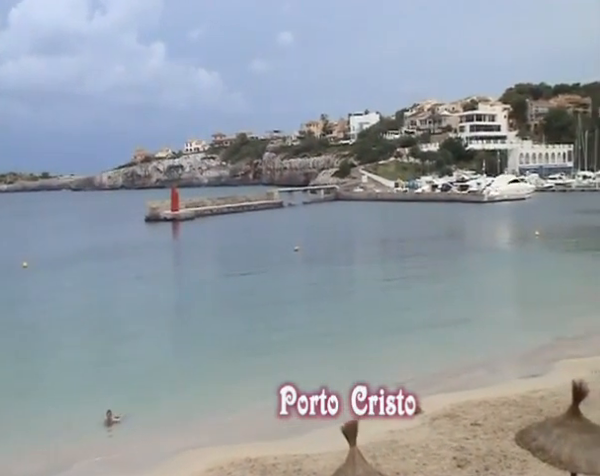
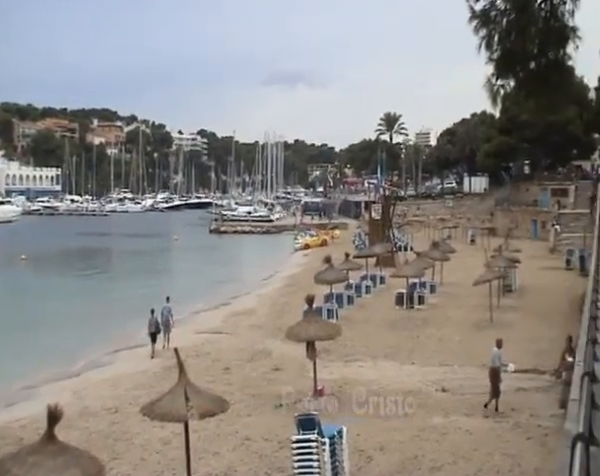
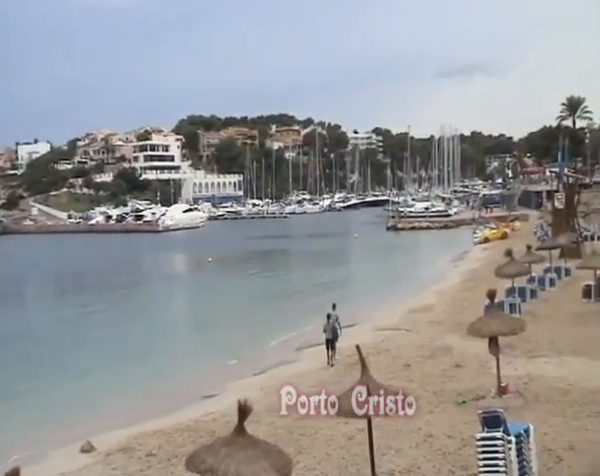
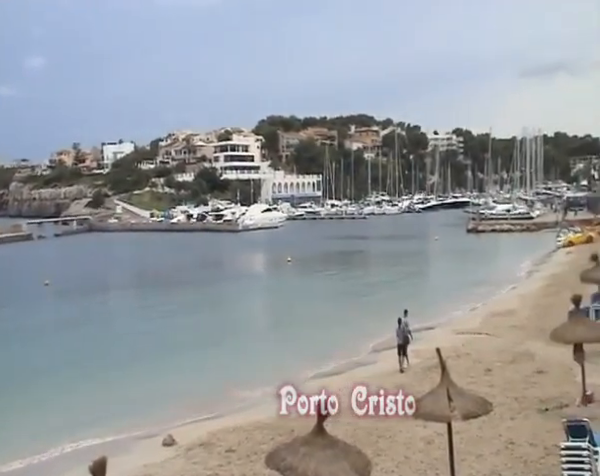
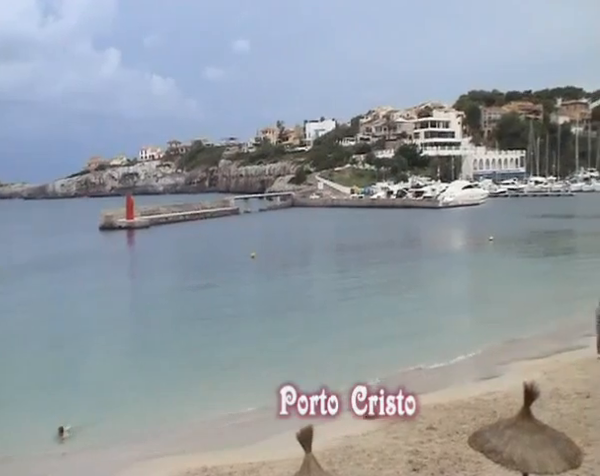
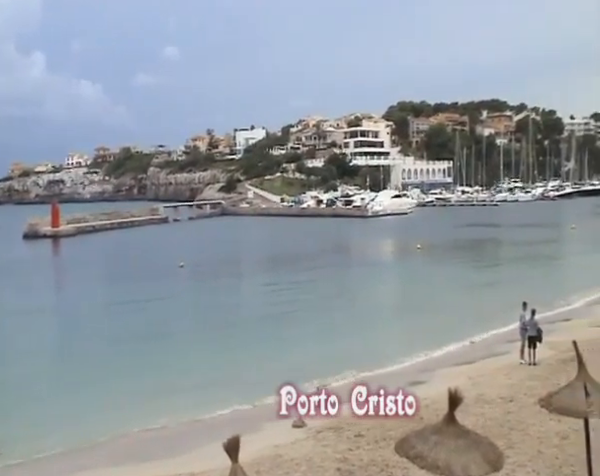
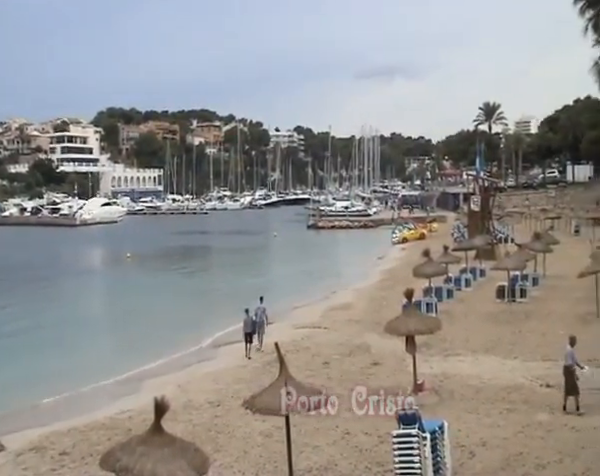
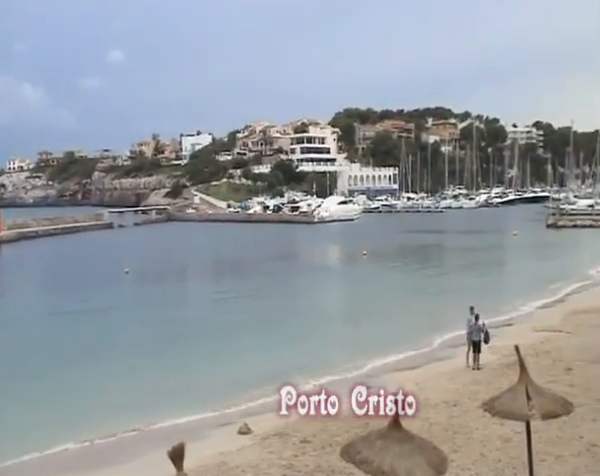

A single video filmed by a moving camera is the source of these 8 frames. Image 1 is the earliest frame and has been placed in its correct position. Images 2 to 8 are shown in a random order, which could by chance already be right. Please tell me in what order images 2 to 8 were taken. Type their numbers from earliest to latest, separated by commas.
5, 6, 8, 4, 3, 7, 2
